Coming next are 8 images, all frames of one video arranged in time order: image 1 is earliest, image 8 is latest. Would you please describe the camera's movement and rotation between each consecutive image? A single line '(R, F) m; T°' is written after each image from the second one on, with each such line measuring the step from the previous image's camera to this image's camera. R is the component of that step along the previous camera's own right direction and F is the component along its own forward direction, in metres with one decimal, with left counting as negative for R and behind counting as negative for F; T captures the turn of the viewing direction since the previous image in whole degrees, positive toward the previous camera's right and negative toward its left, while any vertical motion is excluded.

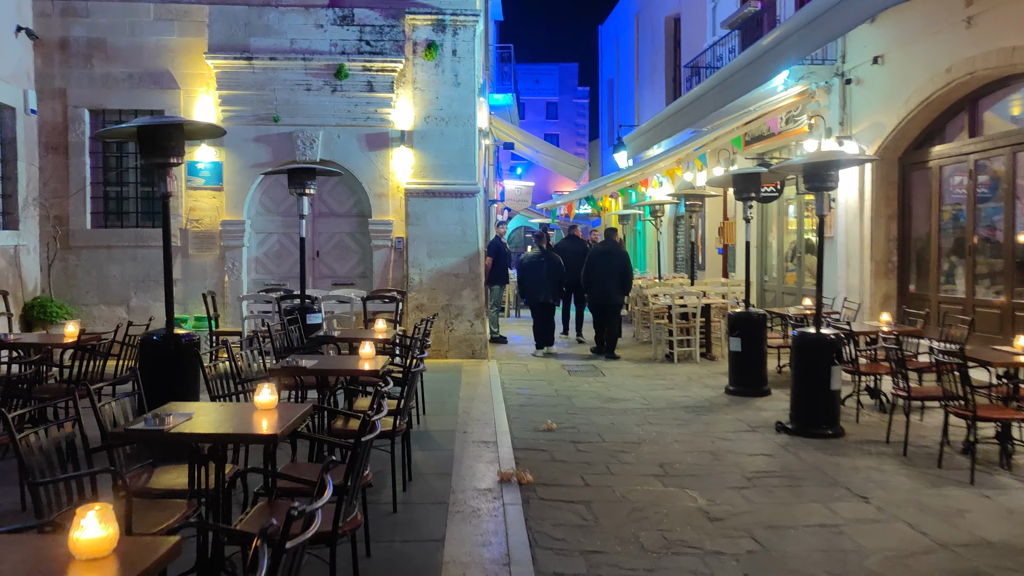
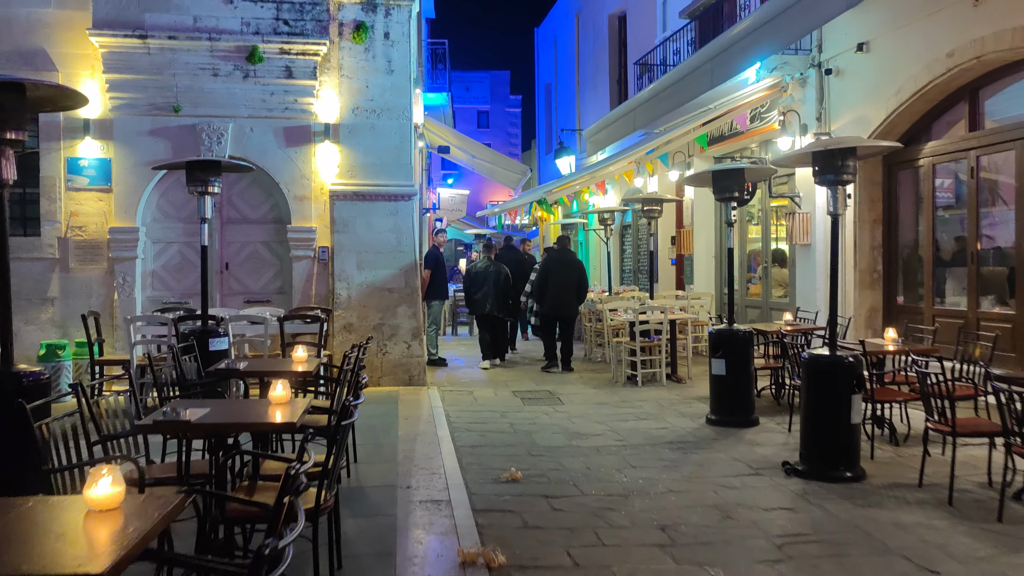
(-0.2, +1.3) m; +5°
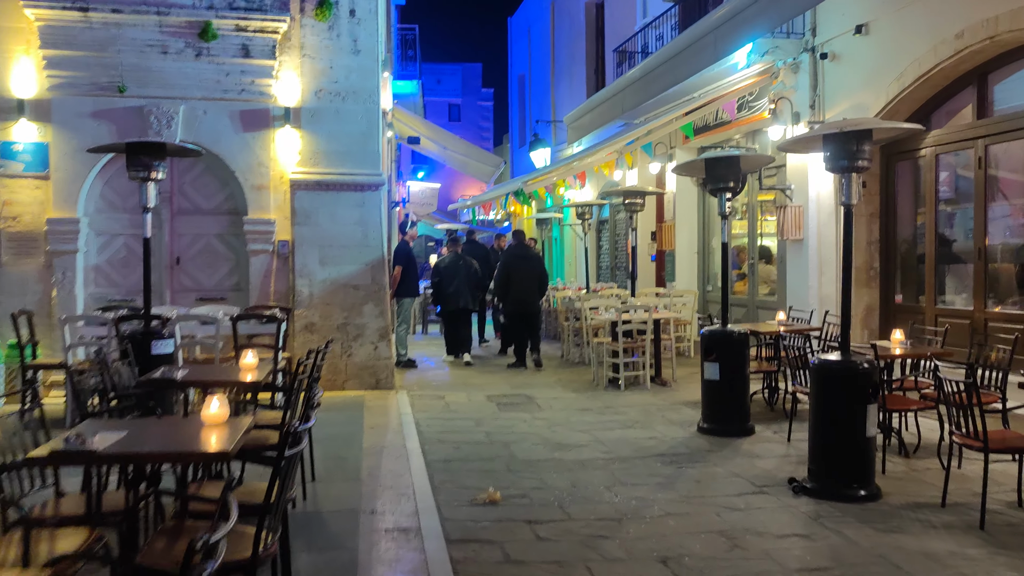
(0.0, +0.6) m; +2°
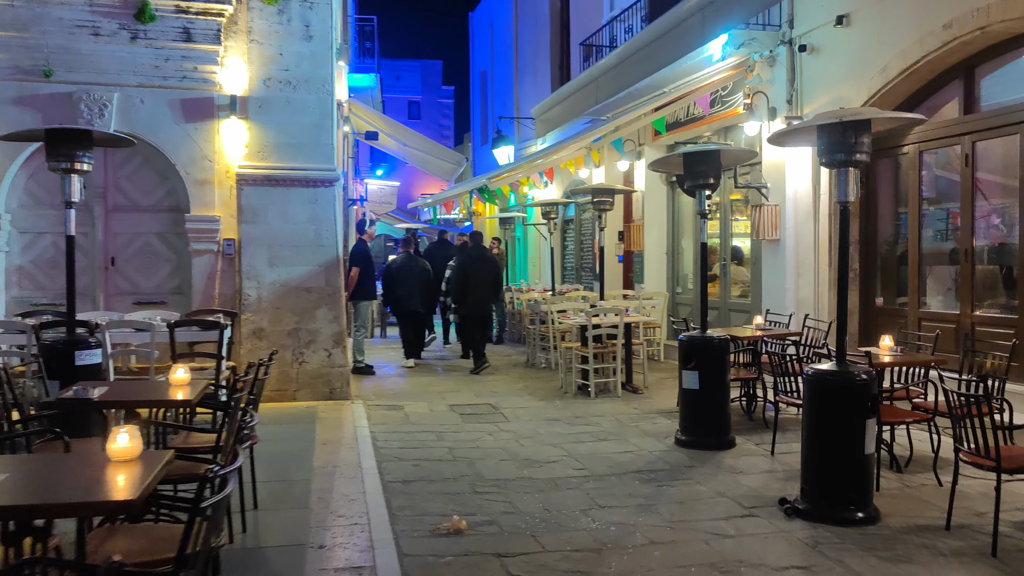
(0.0, +0.5) m; +3°
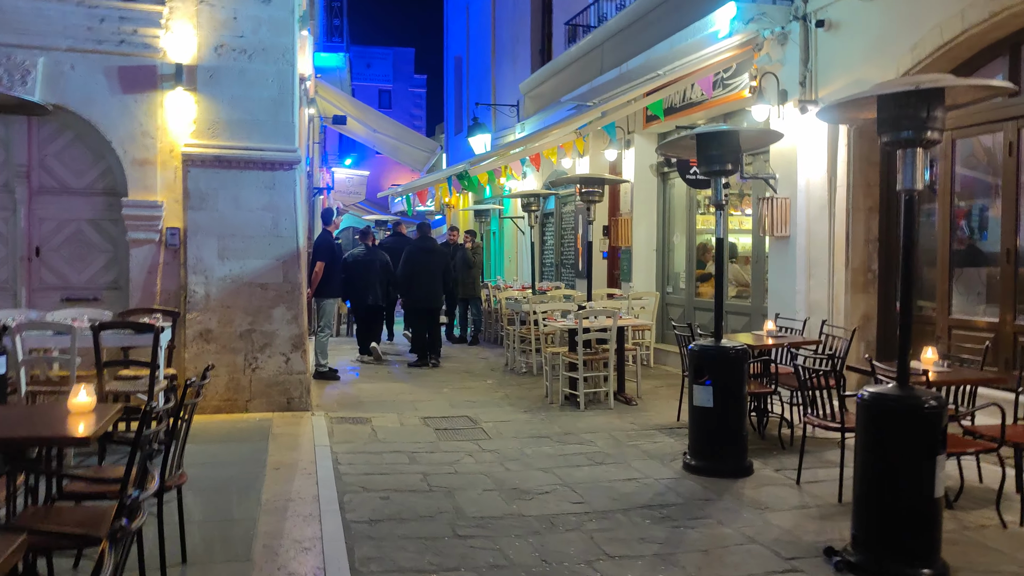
(-0.1, +0.9) m; +2°
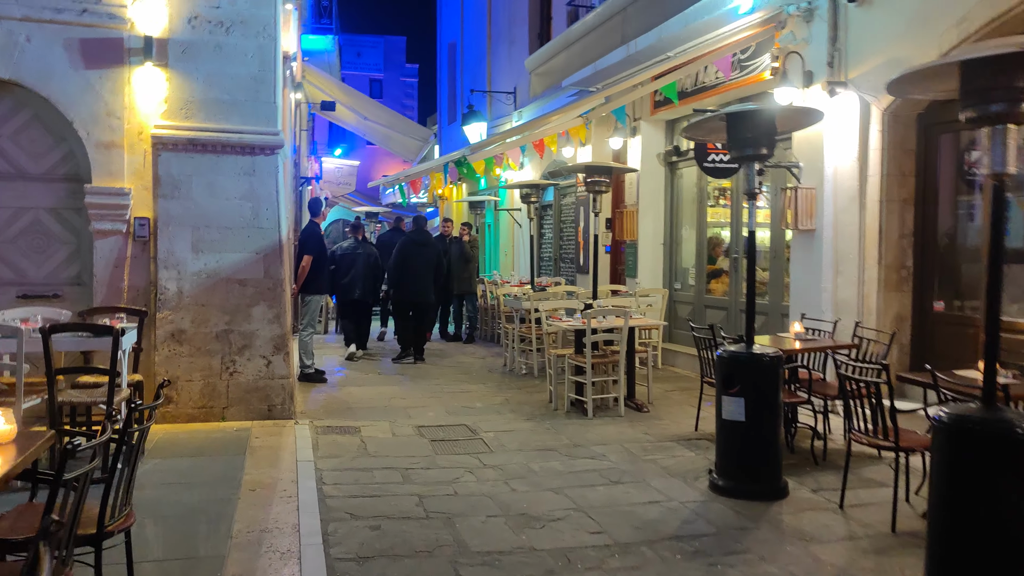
(-0.1, +0.6) m; +1°
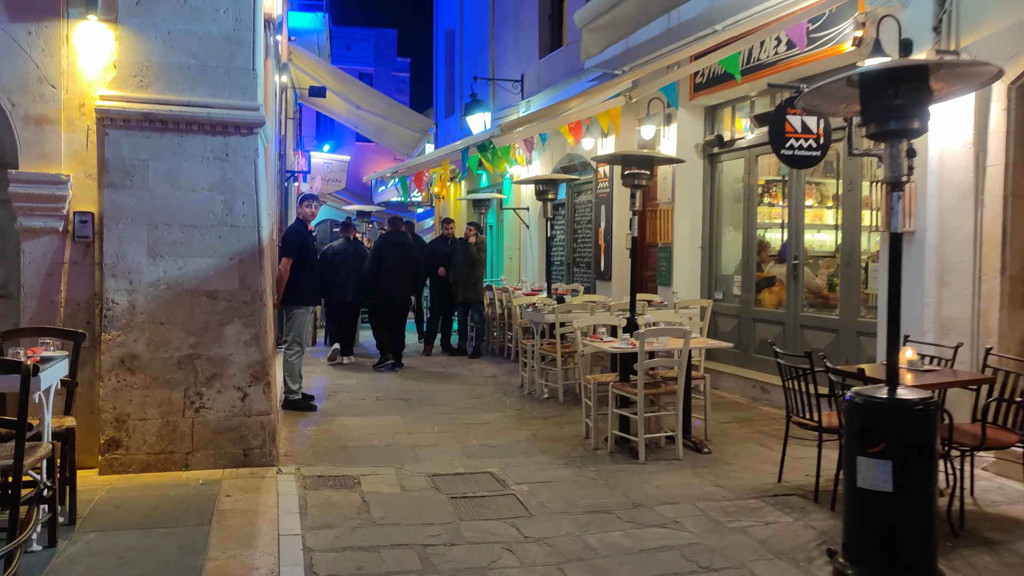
(-0.3, +1.3) m; +1°
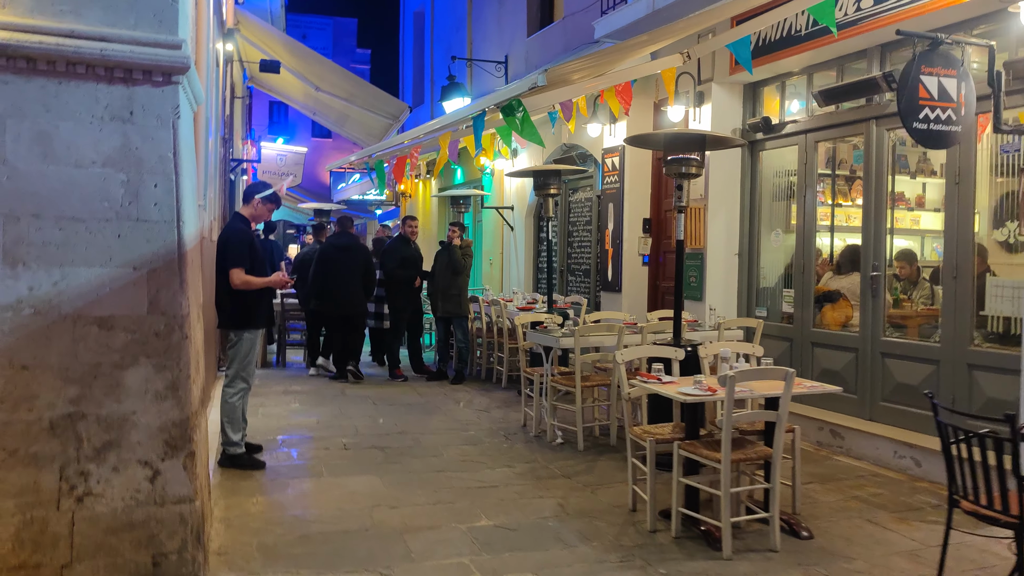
(-0.4, +1.6) m; +3°
